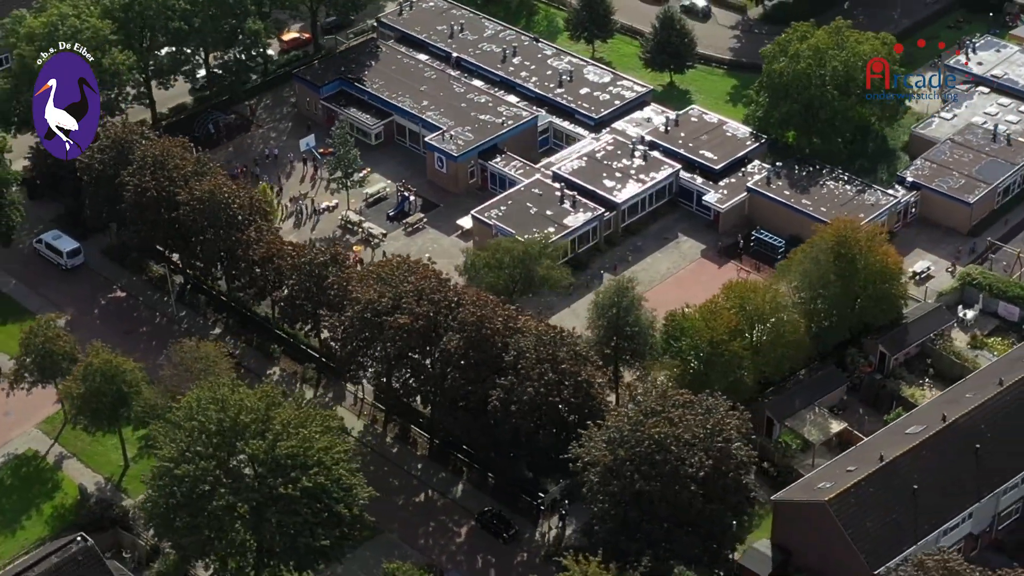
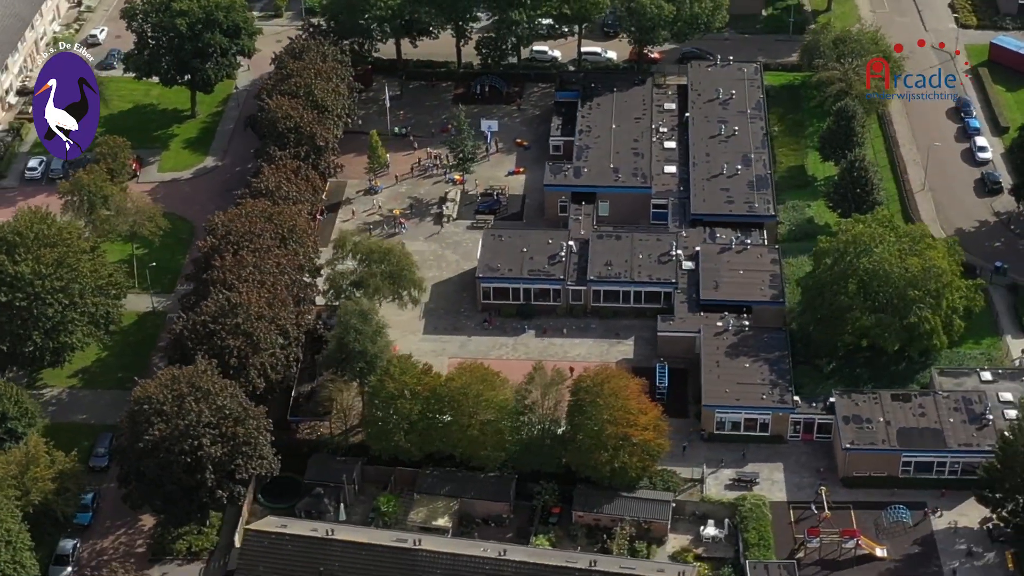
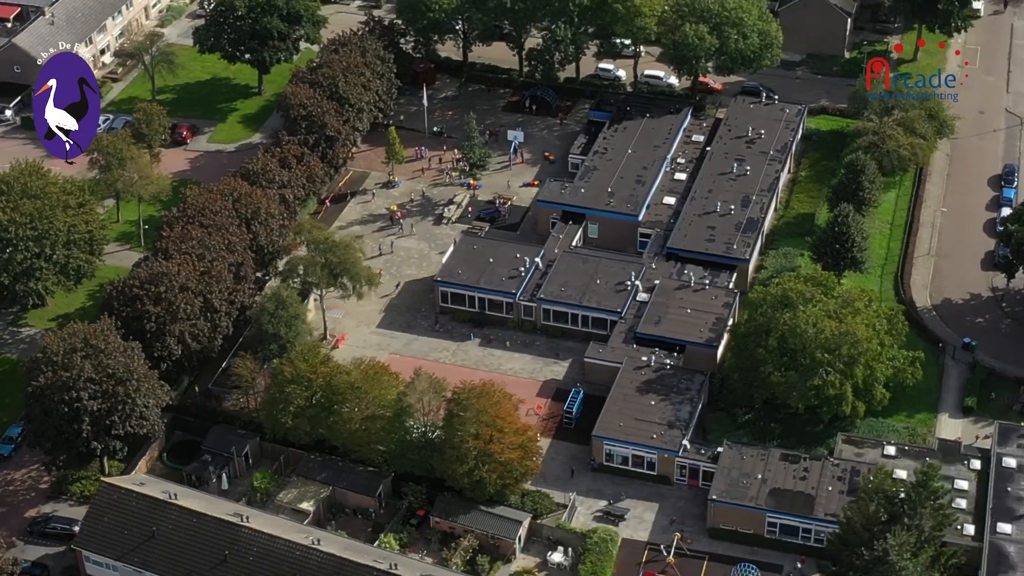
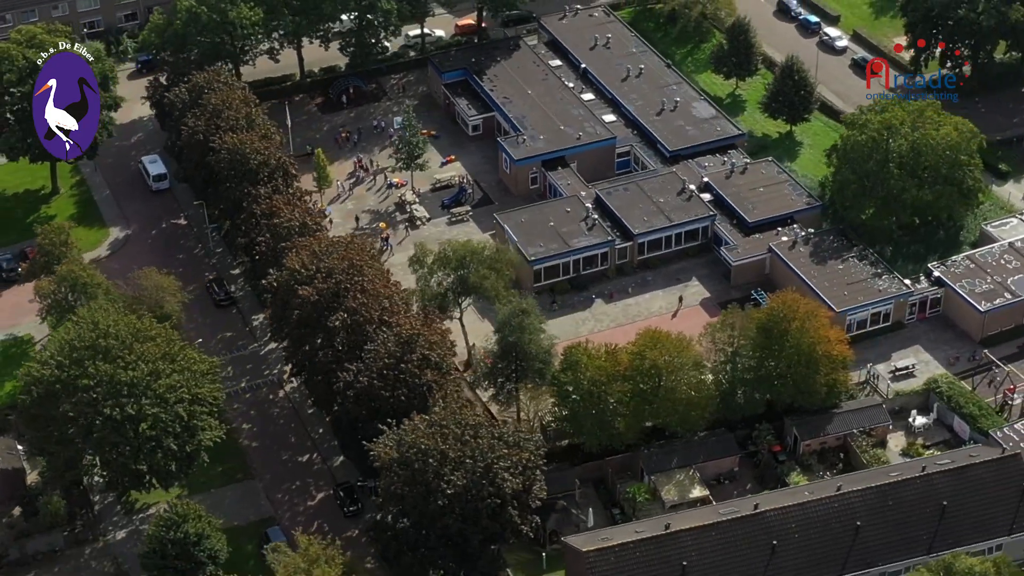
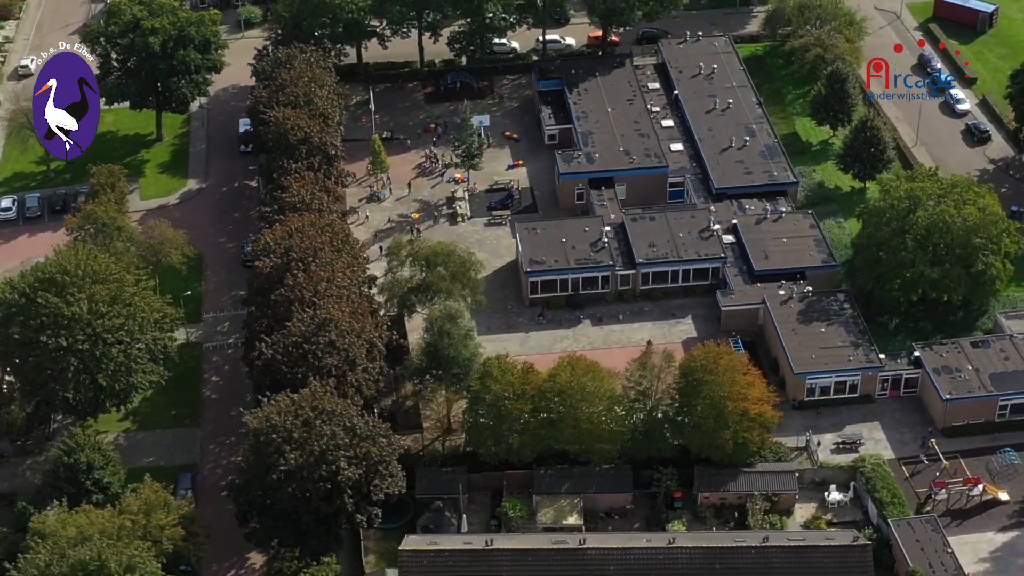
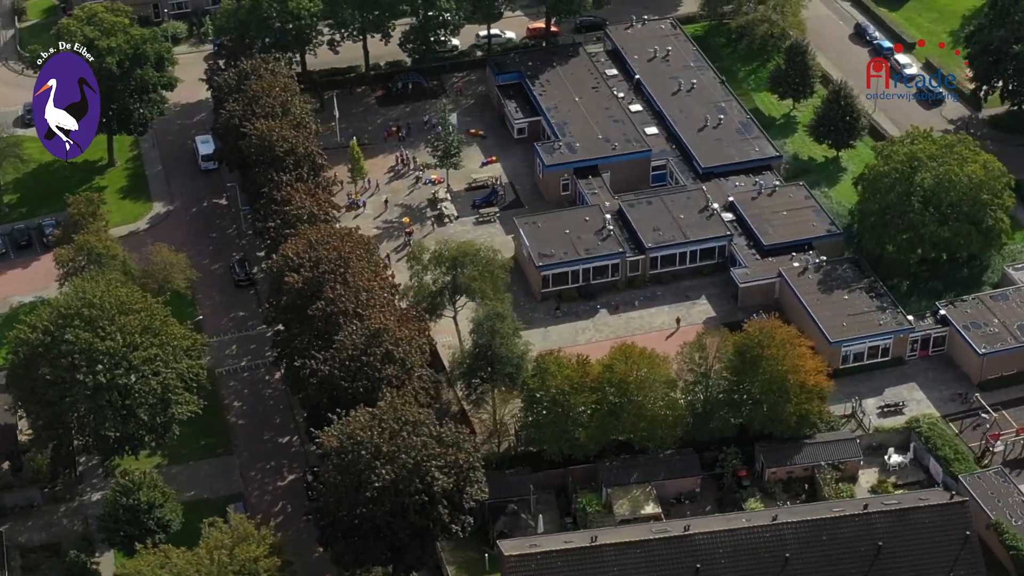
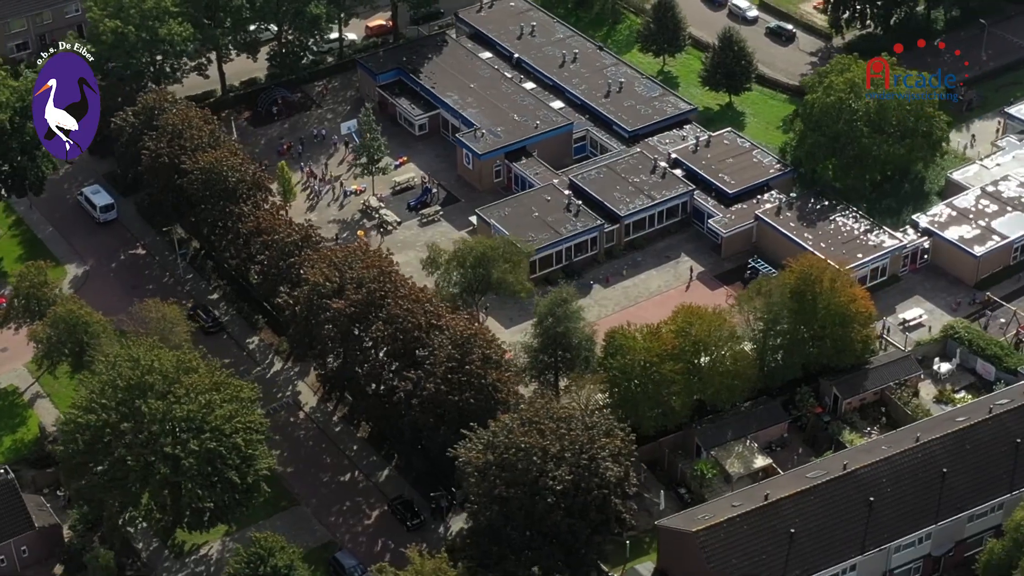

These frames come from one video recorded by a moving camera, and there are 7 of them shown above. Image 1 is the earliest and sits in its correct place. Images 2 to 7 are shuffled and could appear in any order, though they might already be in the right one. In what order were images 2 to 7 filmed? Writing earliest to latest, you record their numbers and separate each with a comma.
7, 4, 6, 5, 2, 3
